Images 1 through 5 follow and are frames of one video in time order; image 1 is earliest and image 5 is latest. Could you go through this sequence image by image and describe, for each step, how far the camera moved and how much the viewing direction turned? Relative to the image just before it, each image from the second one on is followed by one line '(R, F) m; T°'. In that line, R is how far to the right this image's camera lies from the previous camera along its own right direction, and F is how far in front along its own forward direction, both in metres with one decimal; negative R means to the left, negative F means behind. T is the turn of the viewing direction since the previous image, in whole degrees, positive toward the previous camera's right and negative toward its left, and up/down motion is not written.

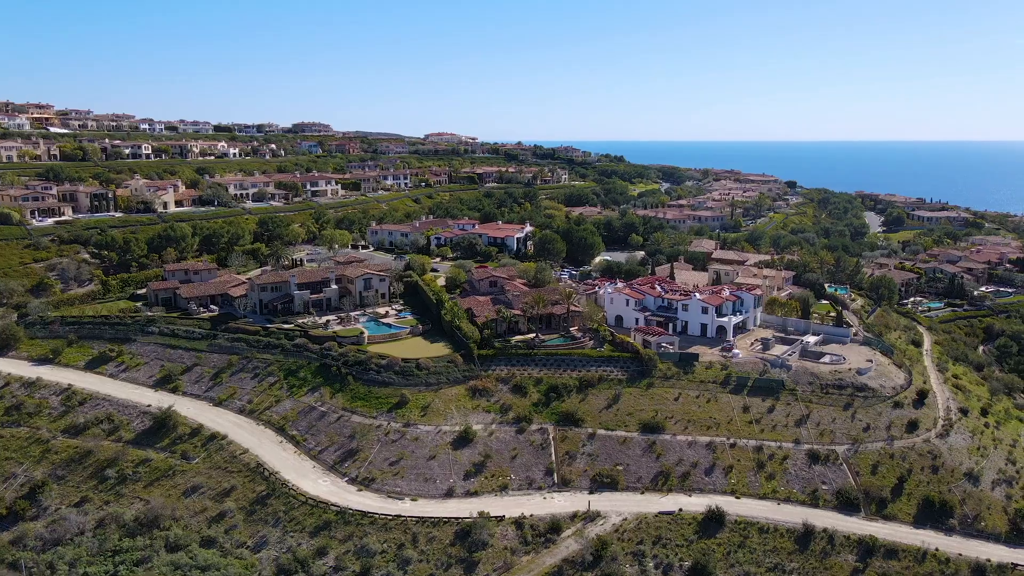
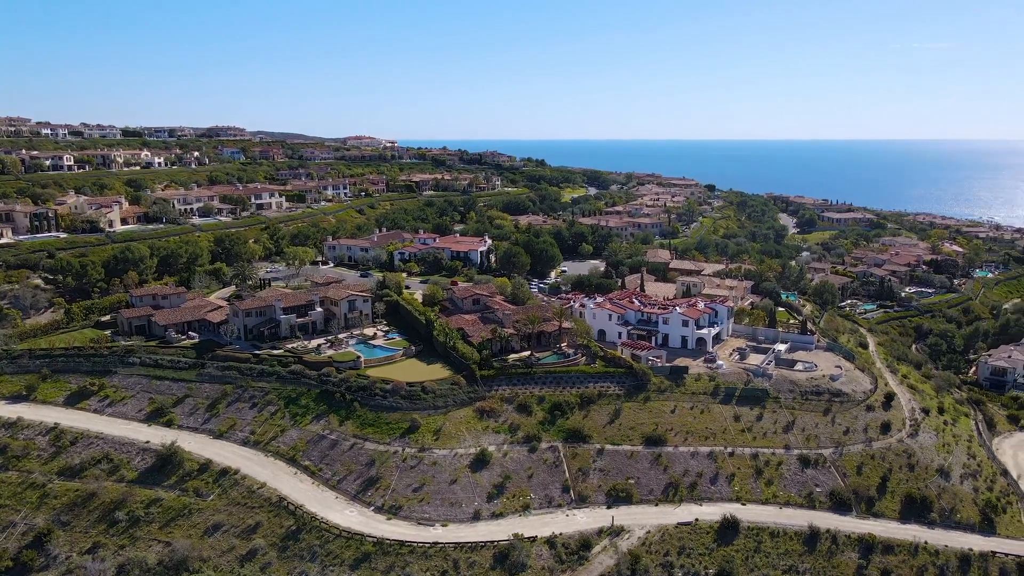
(-4.3, -0.6) m; +7°
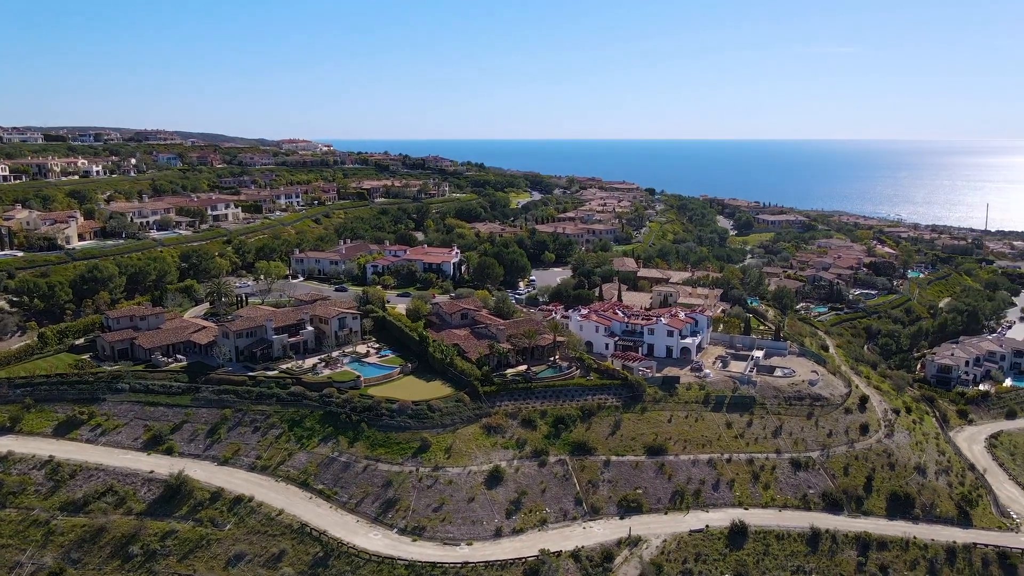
(-3.5, -0.5) m; +5°
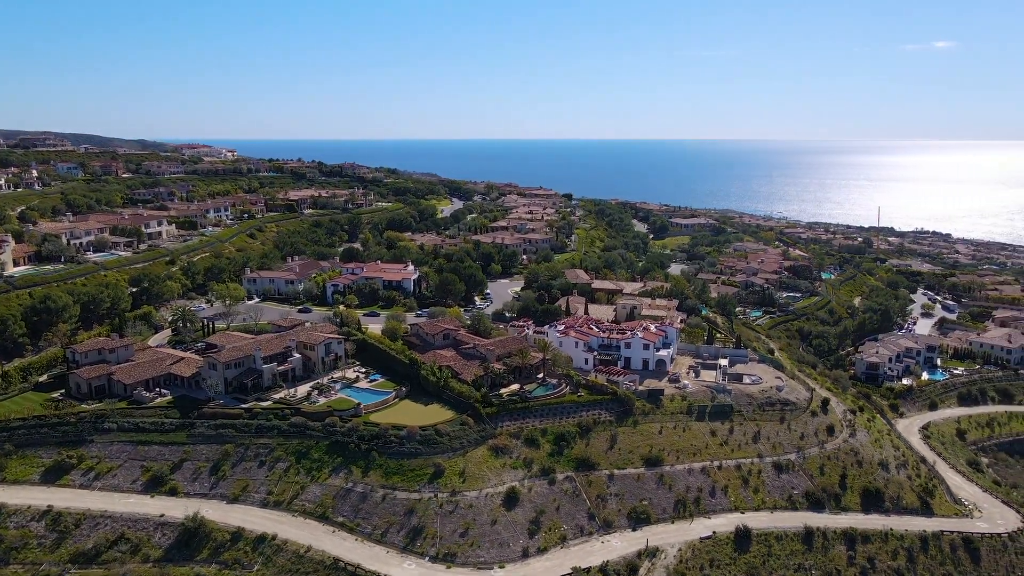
(-5.0, -0.6) m; +8°
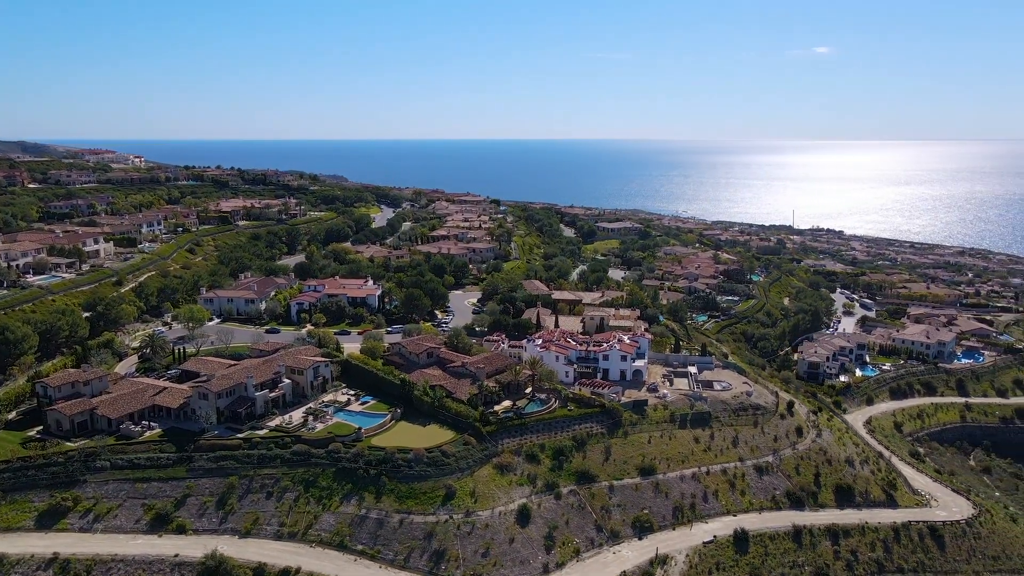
(-4.4, -0.6) m; +7°
